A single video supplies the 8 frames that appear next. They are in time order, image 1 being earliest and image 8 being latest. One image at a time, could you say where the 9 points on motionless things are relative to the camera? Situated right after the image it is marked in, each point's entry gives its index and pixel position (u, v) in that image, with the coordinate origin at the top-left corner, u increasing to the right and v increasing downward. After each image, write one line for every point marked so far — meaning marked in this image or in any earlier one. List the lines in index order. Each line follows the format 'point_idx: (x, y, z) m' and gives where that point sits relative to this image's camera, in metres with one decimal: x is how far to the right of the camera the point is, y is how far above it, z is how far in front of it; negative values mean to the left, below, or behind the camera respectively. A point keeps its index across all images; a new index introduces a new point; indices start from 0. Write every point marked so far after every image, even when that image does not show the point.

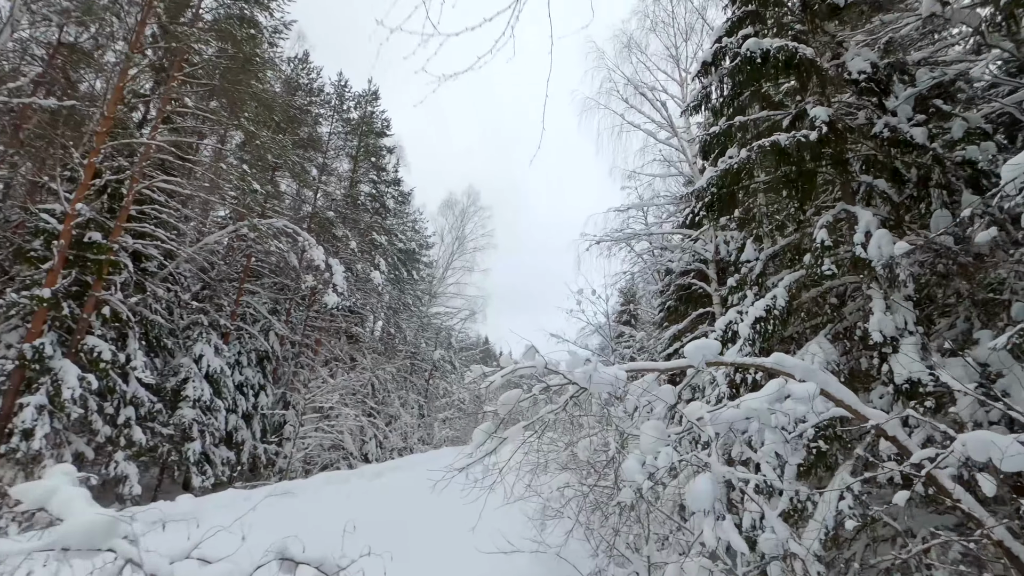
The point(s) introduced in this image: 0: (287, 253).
0: (-5.4, +0.8, +11.3) m
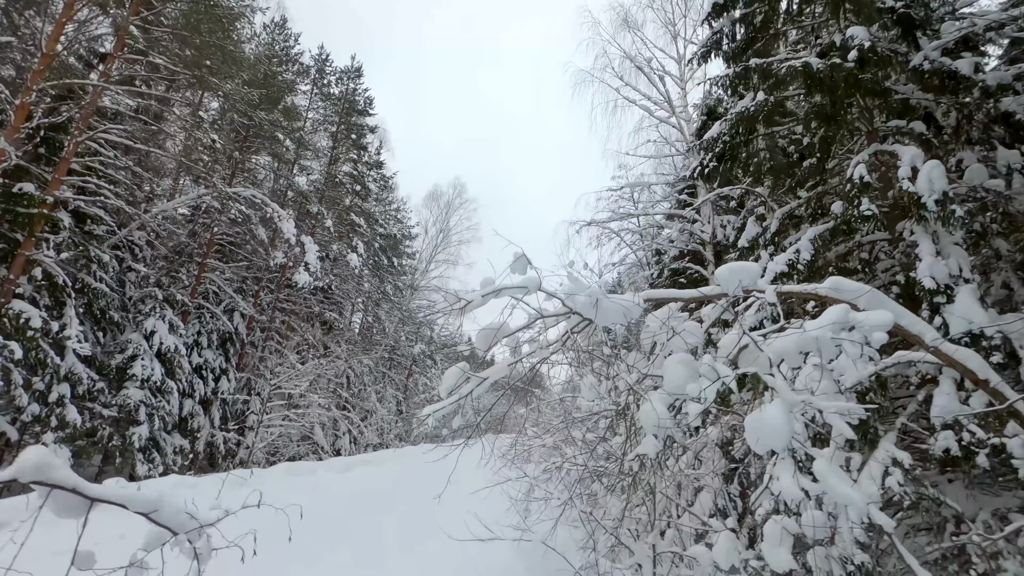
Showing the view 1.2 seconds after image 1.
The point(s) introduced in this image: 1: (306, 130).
0: (-5.7, +1.4, +10.4) m
1: (-5.8, +4.4, +13.2) m
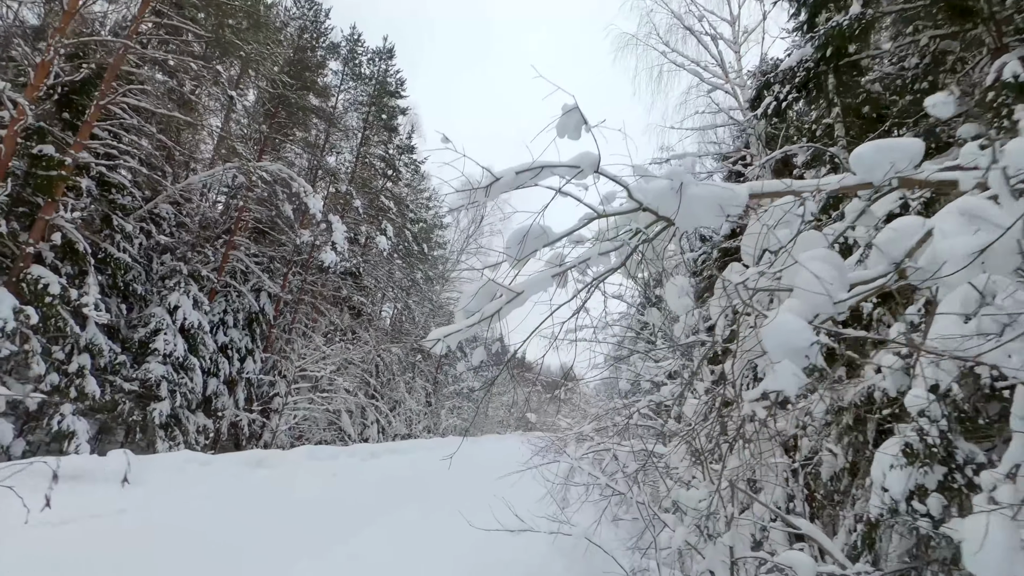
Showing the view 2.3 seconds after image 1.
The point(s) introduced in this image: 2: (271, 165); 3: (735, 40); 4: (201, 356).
0: (-5.0, +1.8, +10.1) m
1: (-4.8, +4.8, +12.9) m
2: (-4.8, +2.5, +9.4) m
3: (+4.5, +5.0, +9.5) m
4: (-5.9, -1.3, +8.9) m
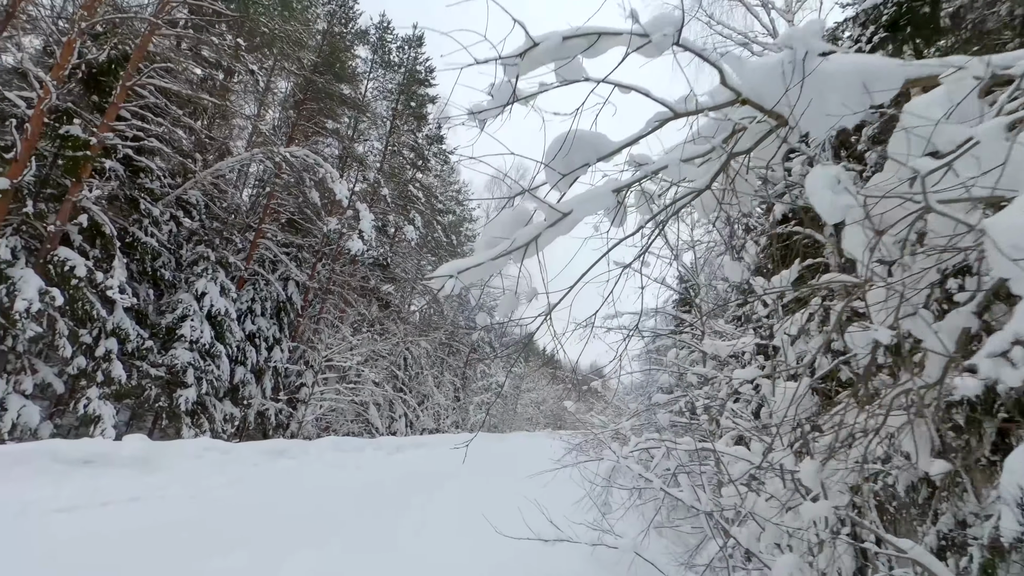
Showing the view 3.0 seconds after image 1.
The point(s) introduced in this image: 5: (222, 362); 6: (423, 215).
0: (-4.3, +2.1, +10.0) m
1: (-4.0, +5.1, +12.7) m
2: (-4.2, +2.7, +9.3) m
3: (+5.1, +5.2, +8.7) m
4: (-5.4, -1.0, +8.8) m
5: (-5.3, -1.4, +8.6) m
6: (-2.7, +2.2, +14.2) m
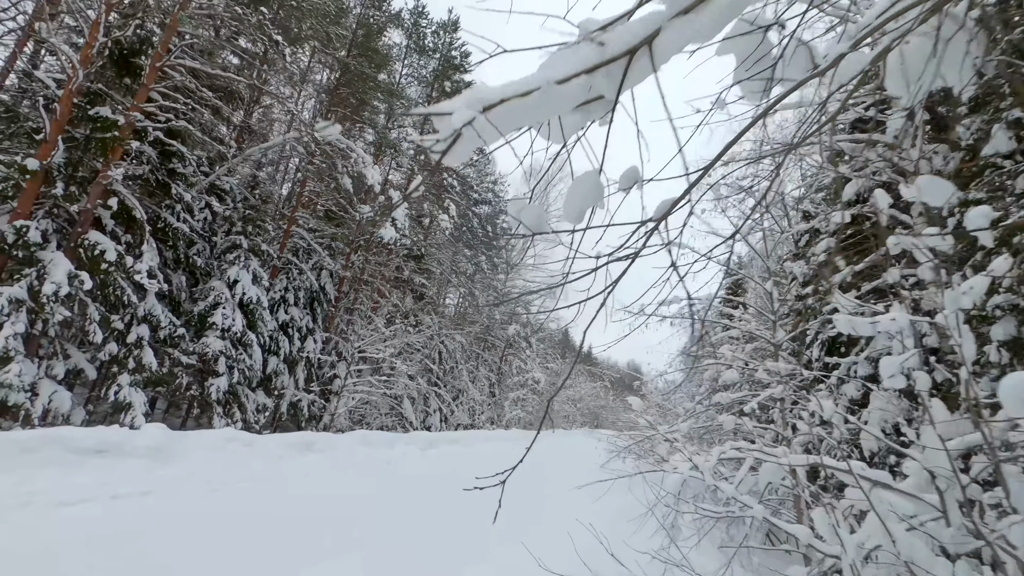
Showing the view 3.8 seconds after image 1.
0: (-3.6, +2.3, +9.7) m
1: (-3.0, +5.3, +12.4) m
2: (-3.5, +2.9, +9.0) m
3: (+5.8, +5.4, +7.7) m
4: (-4.7, -0.8, +8.7) m
5: (-4.7, -1.2, +8.5) m
6: (-1.6, +2.5, +13.8) m
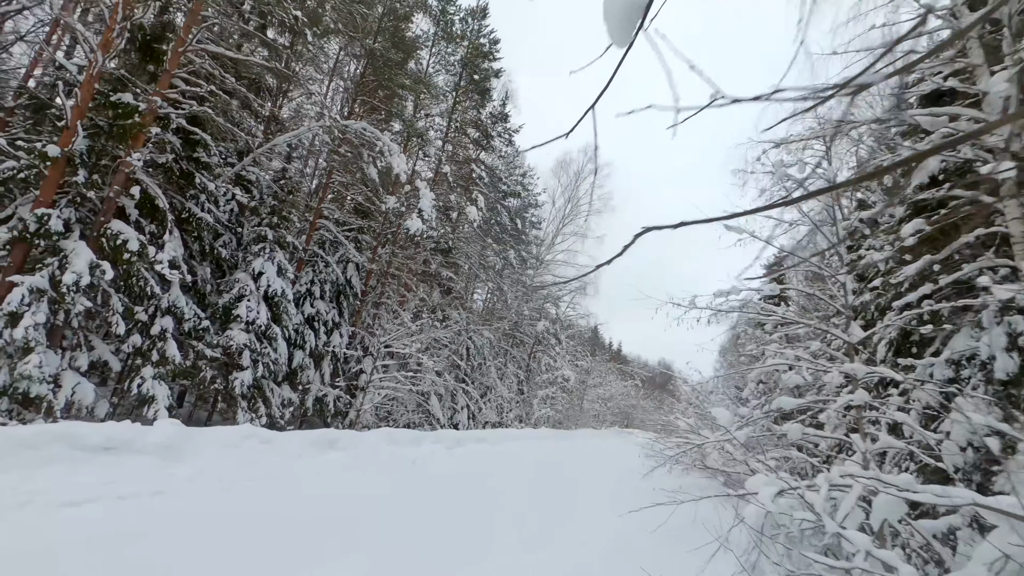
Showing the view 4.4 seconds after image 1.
0: (-2.9, +2.5, +9.5) m
1: (-2.2, +5.5, +12.0) m
2: (-2.9, +3.1, +8.7) m
3: (+6.3, +5.5, +6.9) m
4: (-4.1, -0.7, +8.5) m
5: (-4.1, -1.0, +8.3) m
6: (-0.7, +2.6, +13.4) m
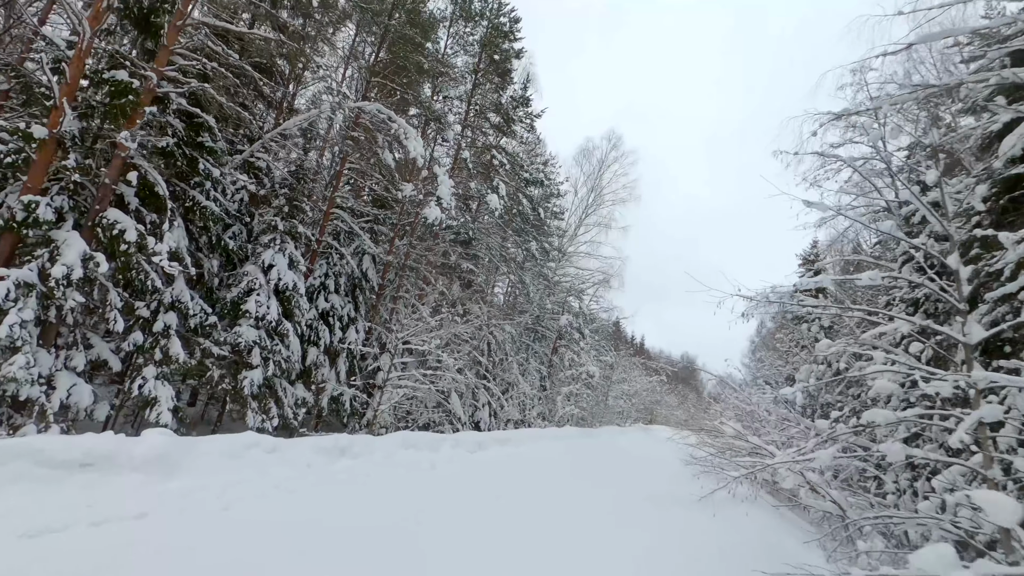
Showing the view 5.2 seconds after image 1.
0: (-2.5, +2.6, +8.9) m
1: (-1.6, +5.7, +11.4) m
2: (-2.5, +3.2, +8.1) m
3: (+6.6, +5.6, +5.9) m
4: (-3.7, -0.6, +8.0) m
5: (-3.7, -0.9, +7.8) m
6: (-0.1, +2.8, +12.7) m
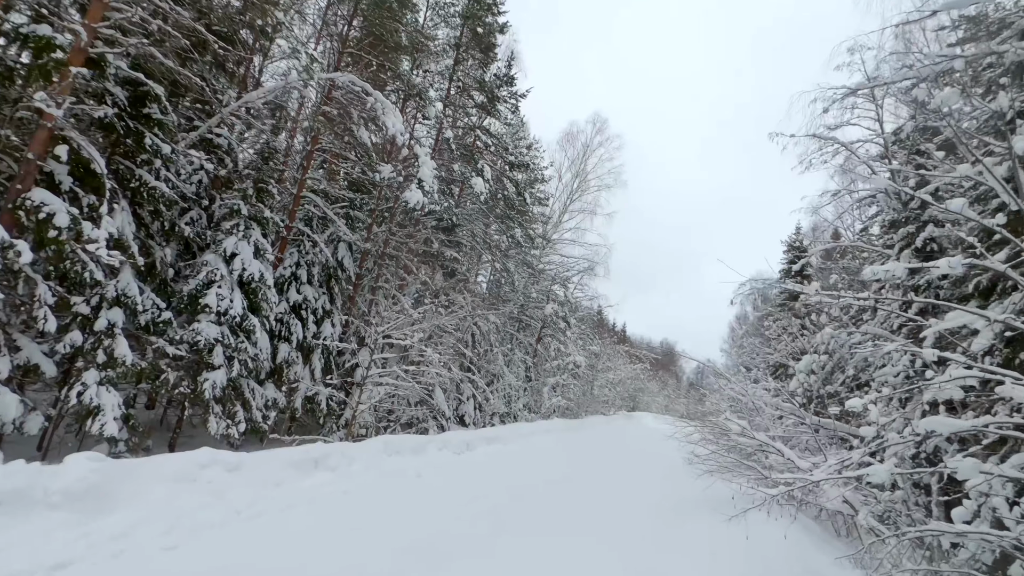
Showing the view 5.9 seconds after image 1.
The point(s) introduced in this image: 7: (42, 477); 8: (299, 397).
0: (-2.7, +2.8, +8.1) m
1: (-2.0, +5.9, +10.6) m
2: (-2.7, +3.3, +7.4) m
3: (+6.5, +5.8, +5.4) m
4: (-3.8, -0.4, +7.3) m
5: (-3.8, -0.8, +7.1) m
6: (-0.5, +3.1, +12.1) m
7: (-3.2, -1.3, +3.2) m
8: (-3.7, -1.9, +8.1) m
